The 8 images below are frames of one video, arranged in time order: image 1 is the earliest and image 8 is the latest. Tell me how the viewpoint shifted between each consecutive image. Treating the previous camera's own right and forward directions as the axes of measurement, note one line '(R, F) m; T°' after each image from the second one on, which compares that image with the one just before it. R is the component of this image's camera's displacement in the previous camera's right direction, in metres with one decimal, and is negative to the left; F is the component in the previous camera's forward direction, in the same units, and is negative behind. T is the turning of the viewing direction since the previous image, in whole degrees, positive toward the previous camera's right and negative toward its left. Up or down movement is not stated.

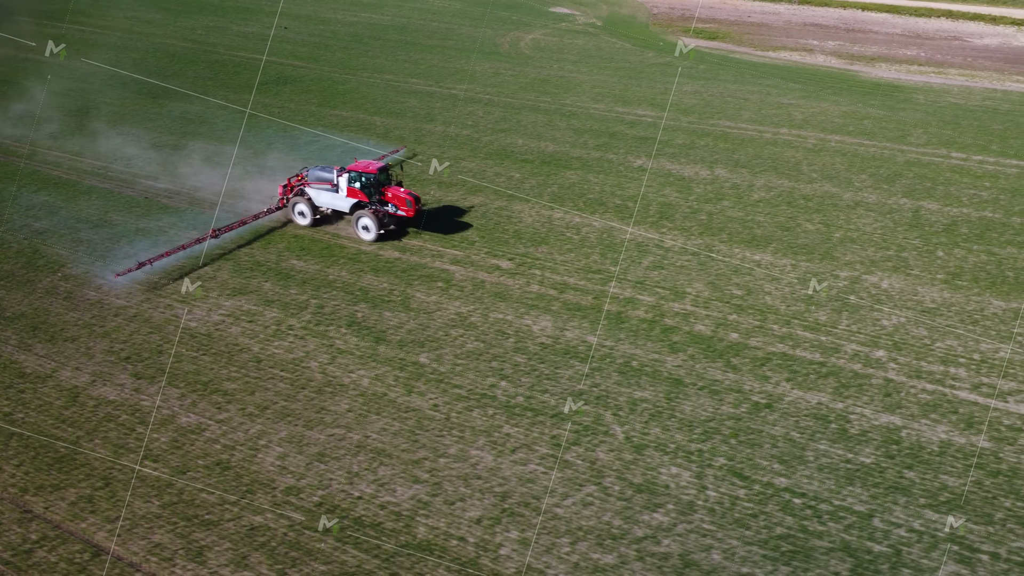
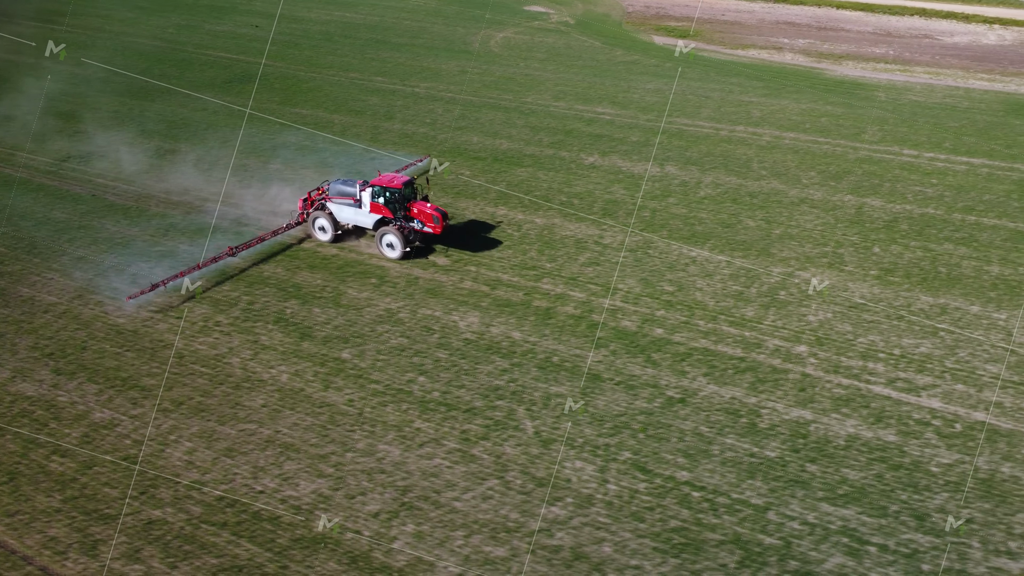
(+1.6, -0.1) m; 0°
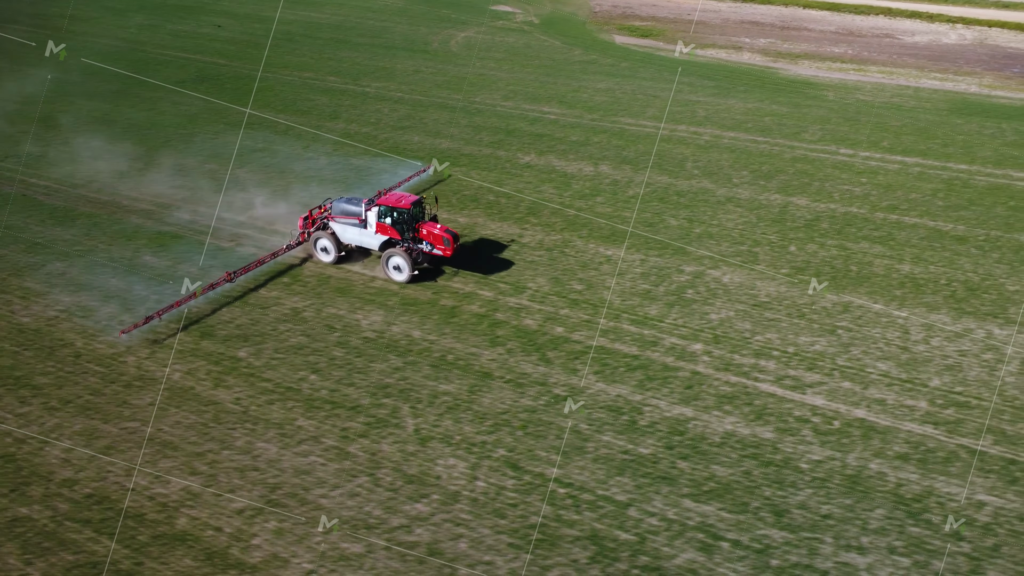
(+2.1, -0.1) m; 0°
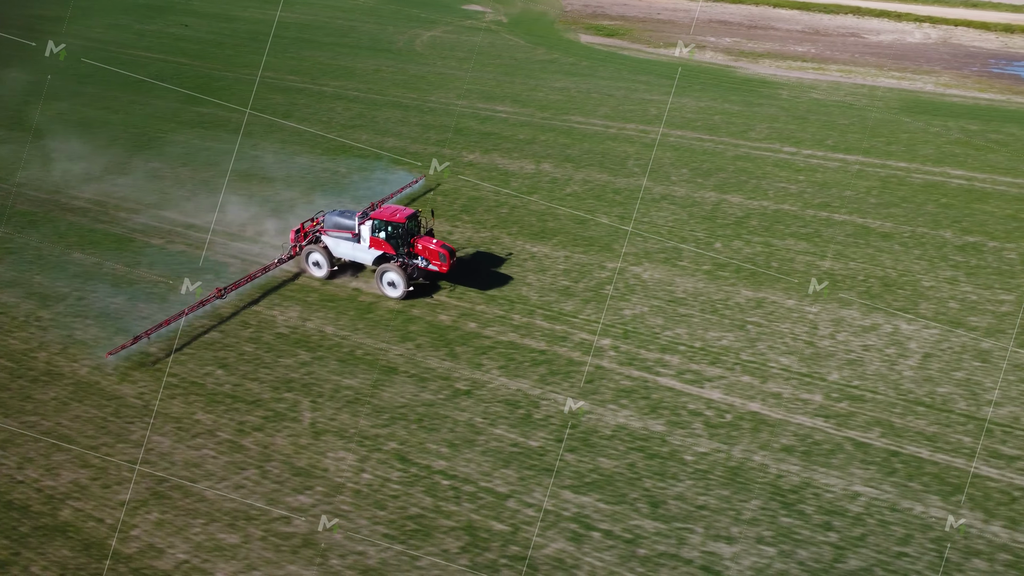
(+1.9, -0.2) m; 0°
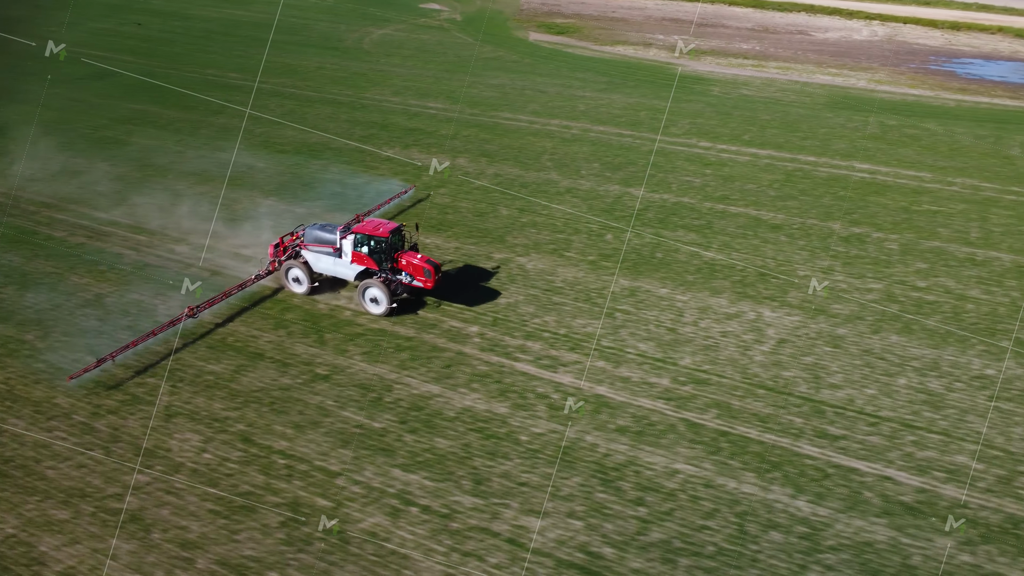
(+2.8, -0.6) m; 0°
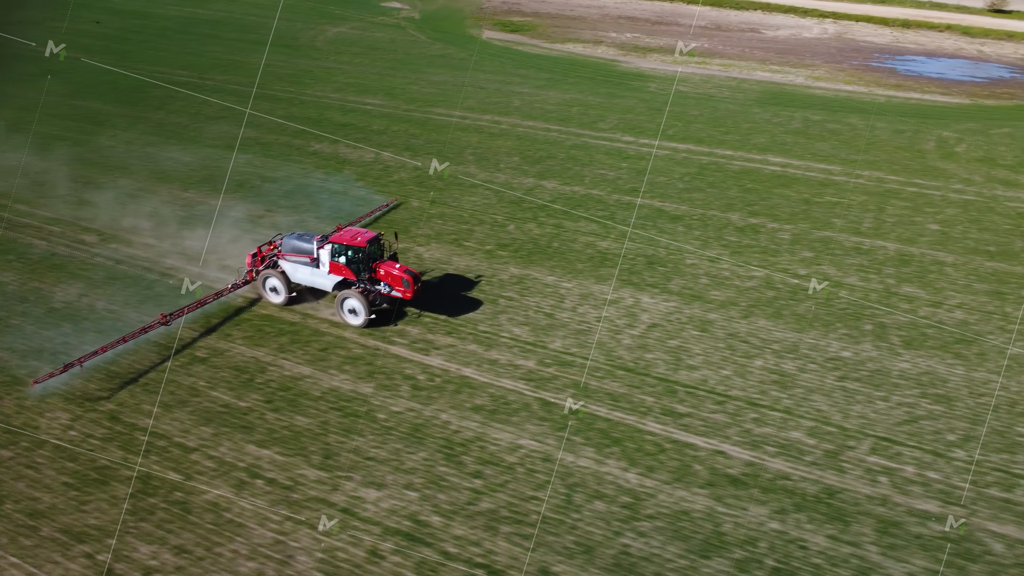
(+2.6, -0.7) m; 0°
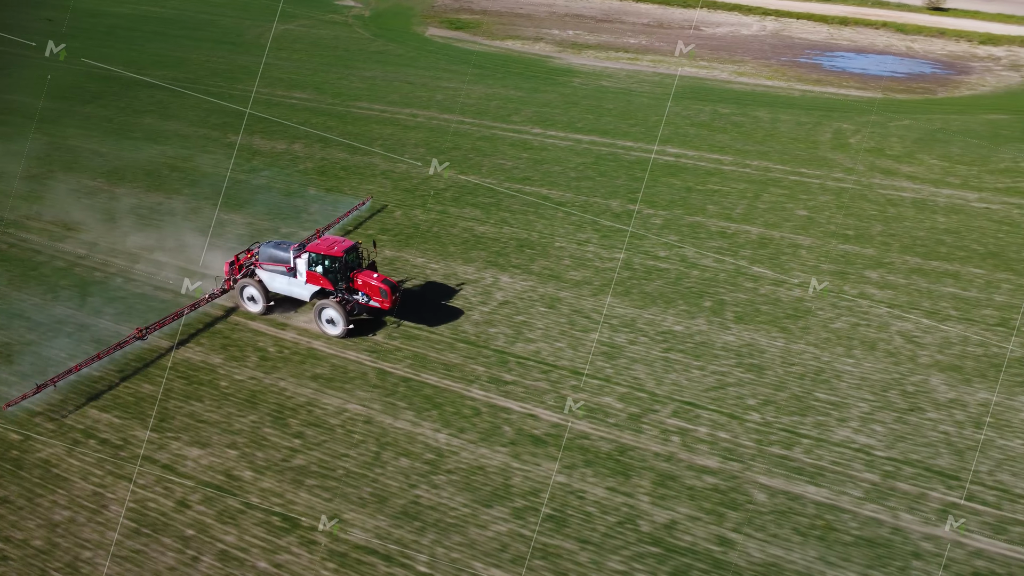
(+3.2, -1.2) m; 0°
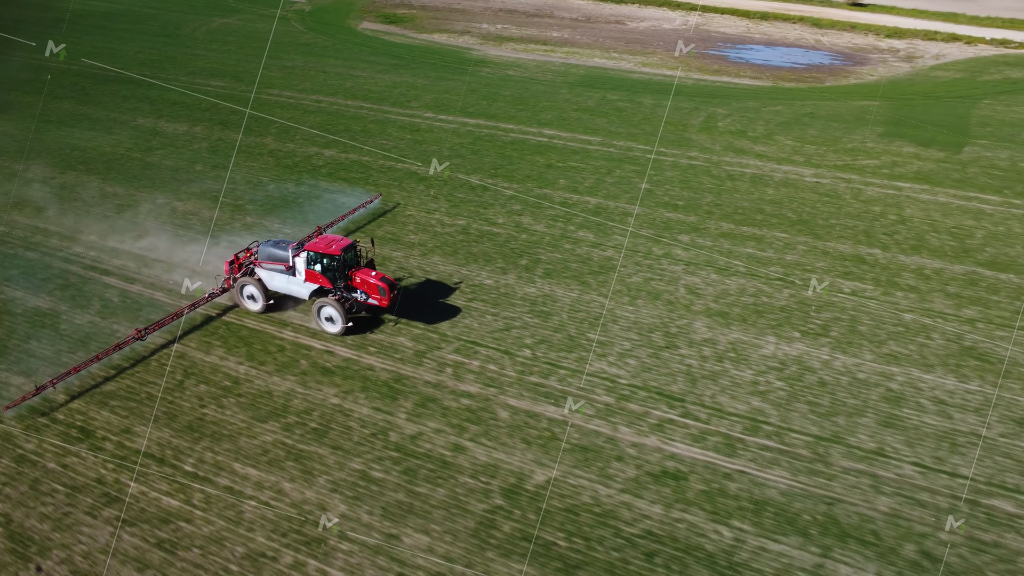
(+4.1, -2.3) m; 0°
